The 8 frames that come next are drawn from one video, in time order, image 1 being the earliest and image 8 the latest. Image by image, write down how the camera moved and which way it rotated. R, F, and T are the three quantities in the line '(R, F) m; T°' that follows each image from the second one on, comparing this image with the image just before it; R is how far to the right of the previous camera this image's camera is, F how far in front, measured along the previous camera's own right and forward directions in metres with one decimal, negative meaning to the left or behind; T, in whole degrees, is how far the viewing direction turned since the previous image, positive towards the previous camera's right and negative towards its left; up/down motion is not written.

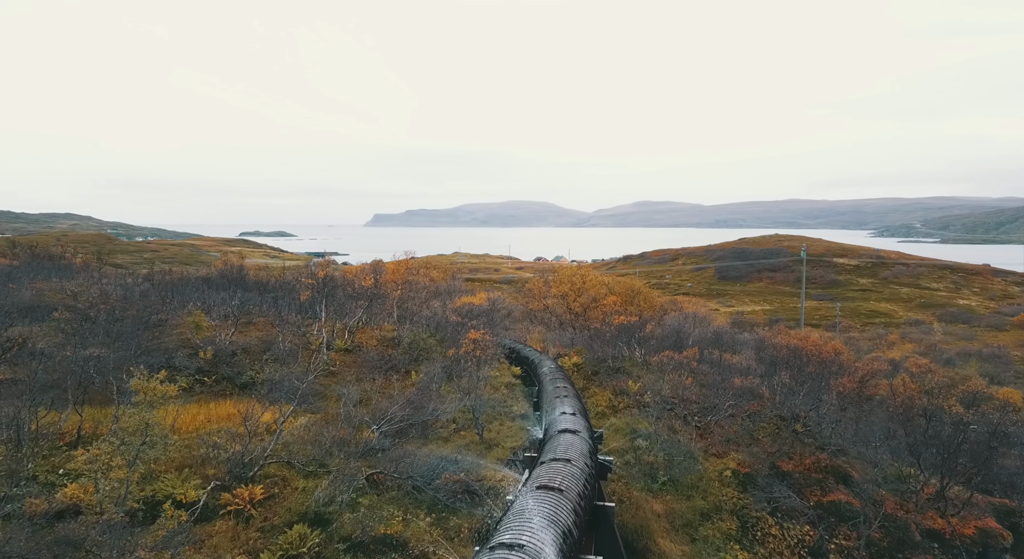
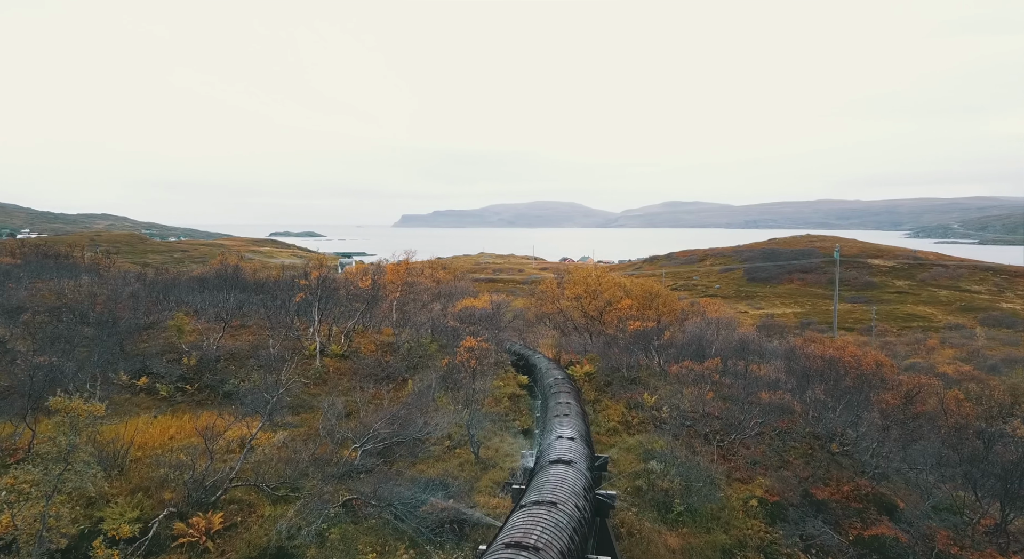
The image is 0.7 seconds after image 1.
(+1.9, +4.7) m; -2°
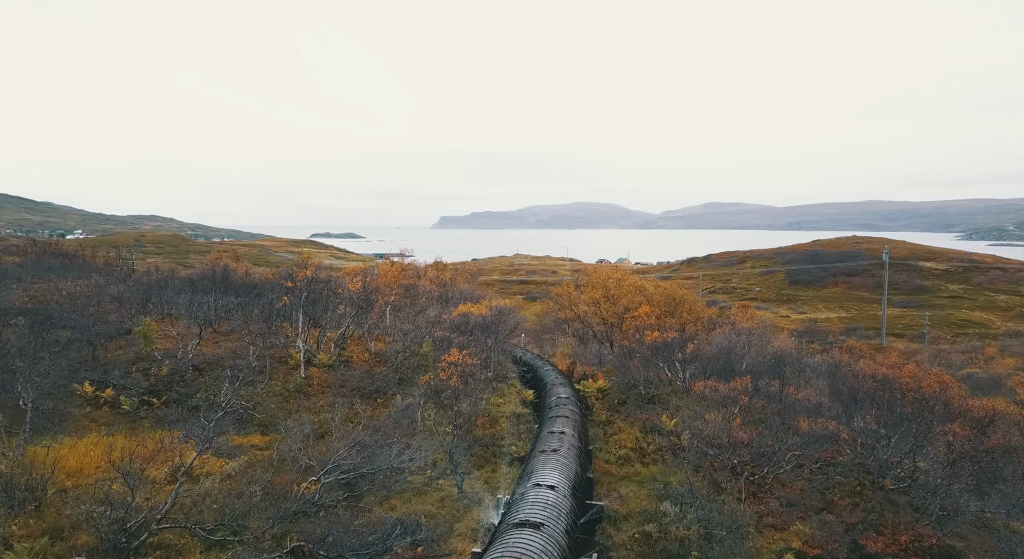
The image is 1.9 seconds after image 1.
(+2.8, +6.2) m; -3°
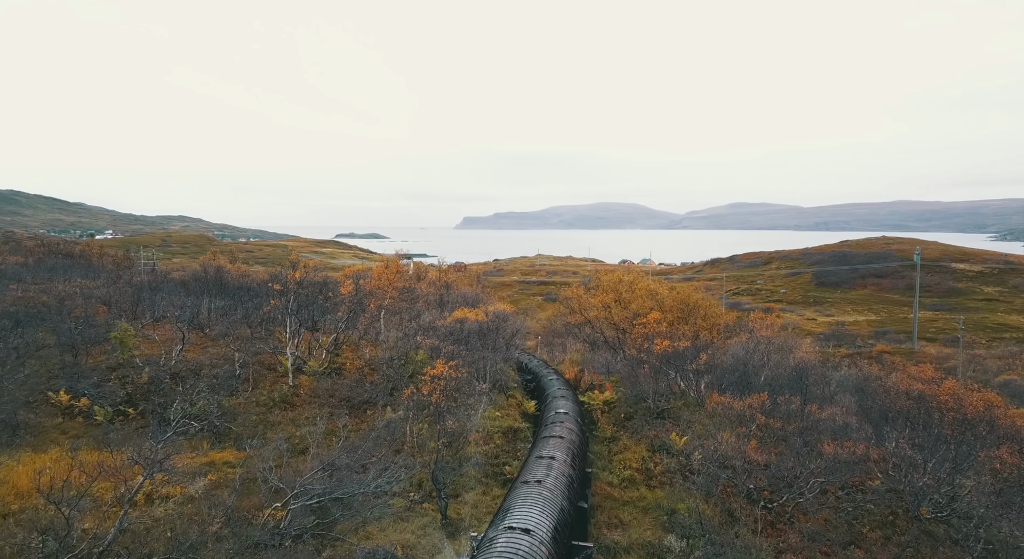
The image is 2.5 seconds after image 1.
(+1.8, +3.5) m; -2°
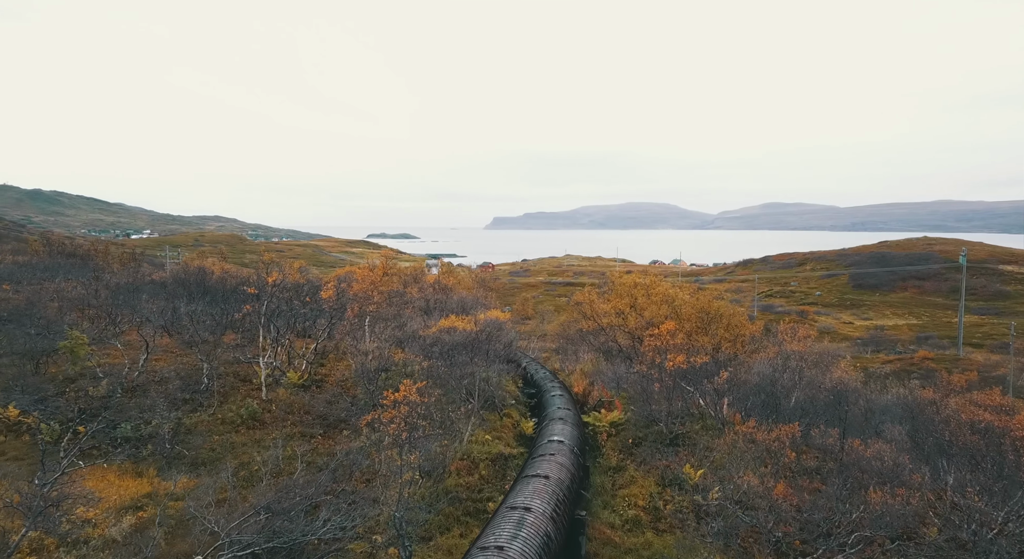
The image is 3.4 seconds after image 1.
(+2.5, +5.5) m; -3°
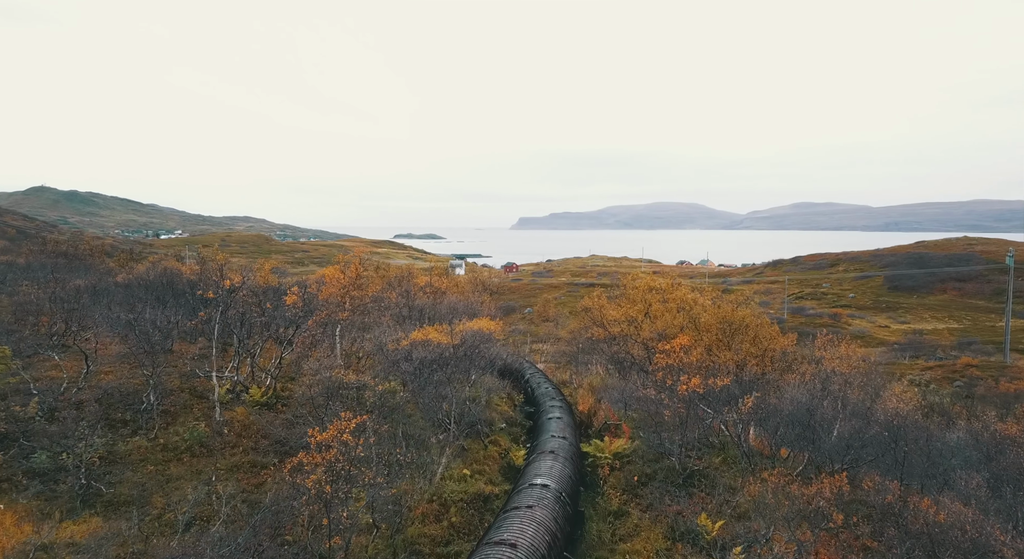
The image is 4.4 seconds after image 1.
(+2.4, +6.5) m; -2°
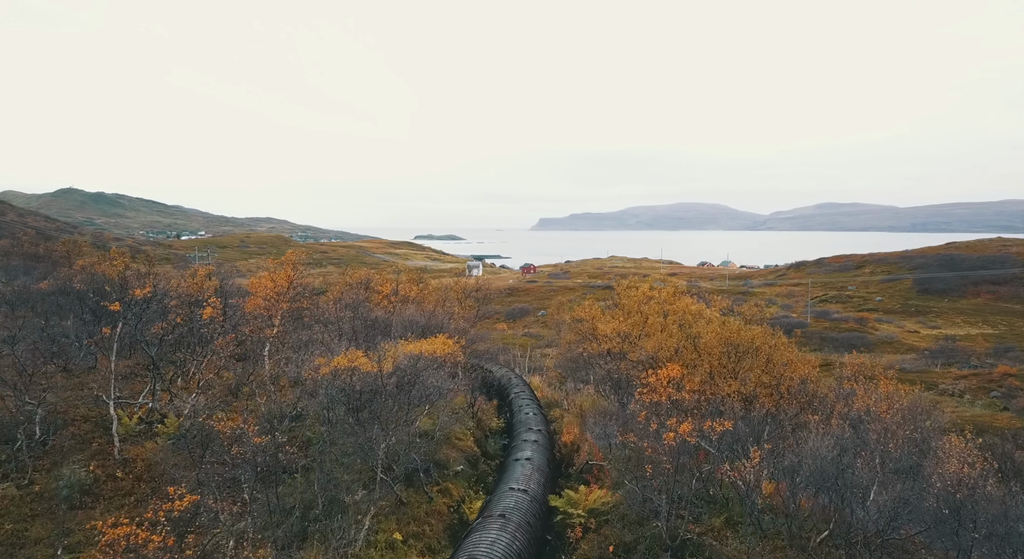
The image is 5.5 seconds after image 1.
(+3.5, +7.3) m; -2°
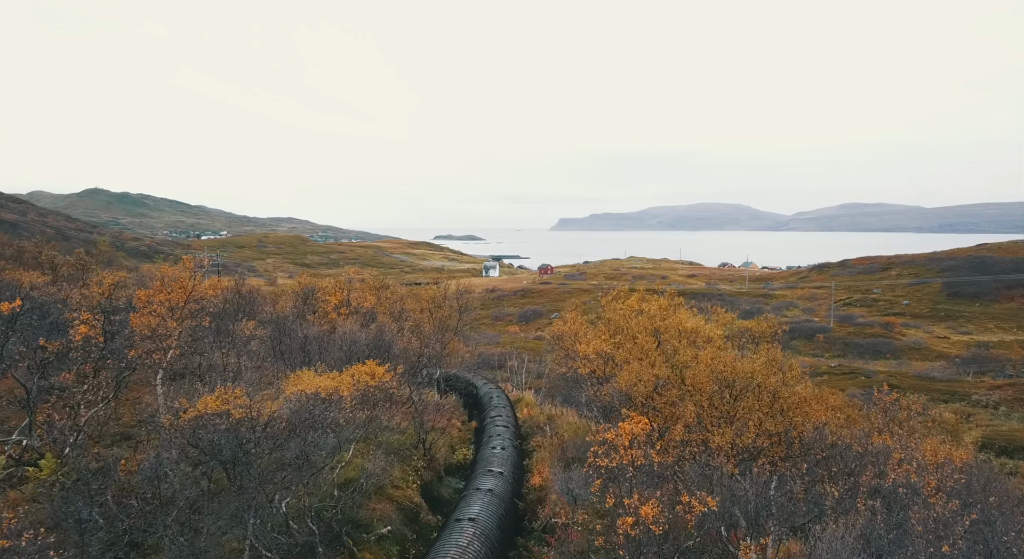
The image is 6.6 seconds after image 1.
(+3.7, +6.9) m; -2°
